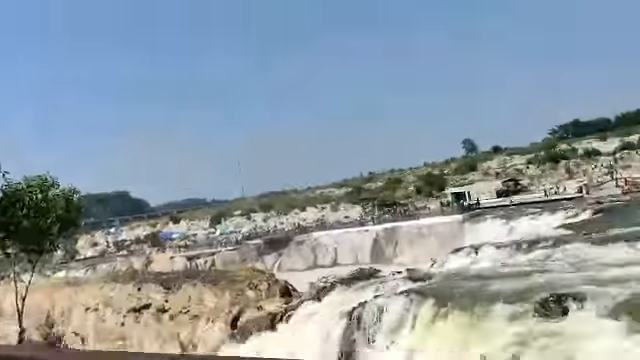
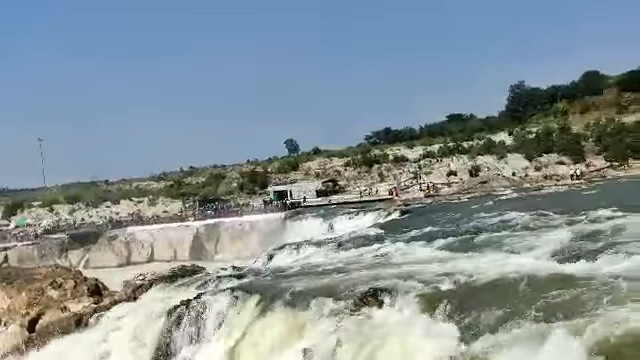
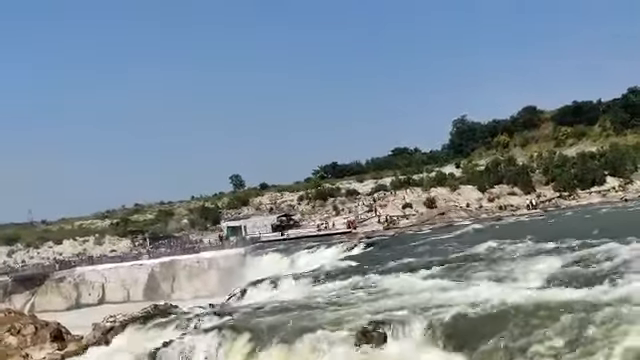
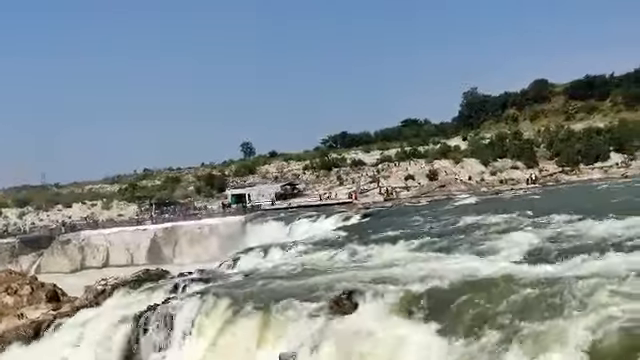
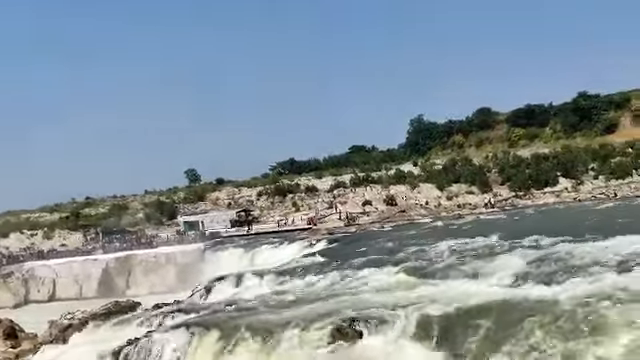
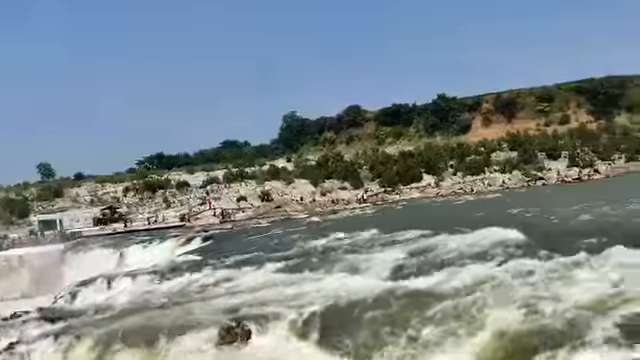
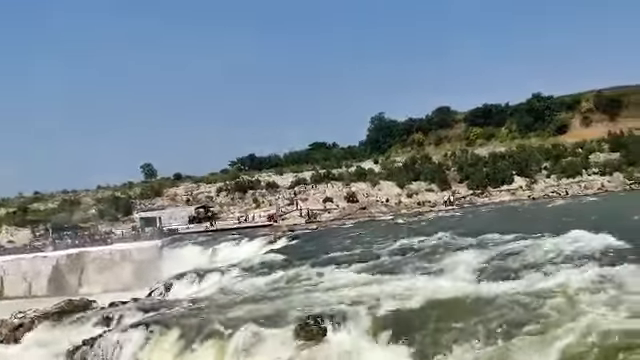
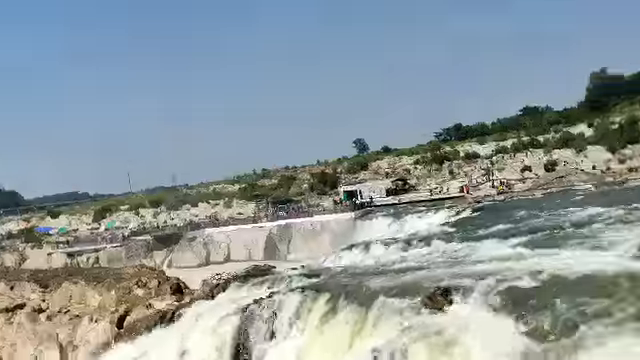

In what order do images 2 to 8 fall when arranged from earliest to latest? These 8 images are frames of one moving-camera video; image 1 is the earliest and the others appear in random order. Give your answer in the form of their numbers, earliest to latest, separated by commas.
8, 2, 4, 3, 5, 7, 6
